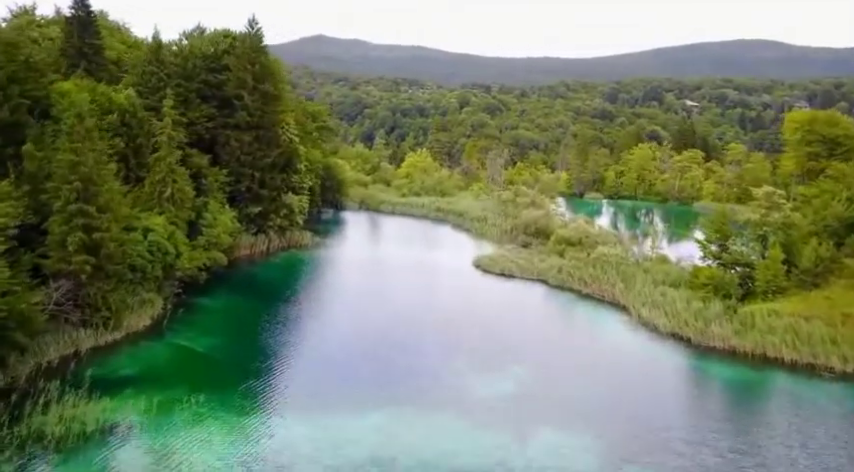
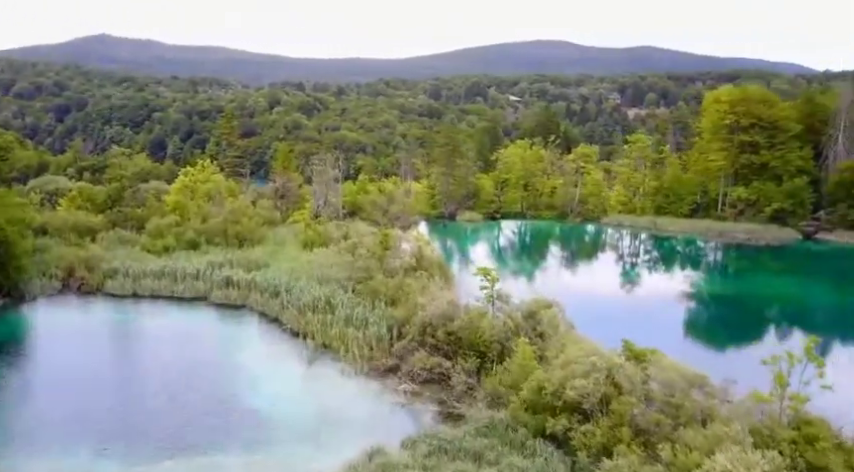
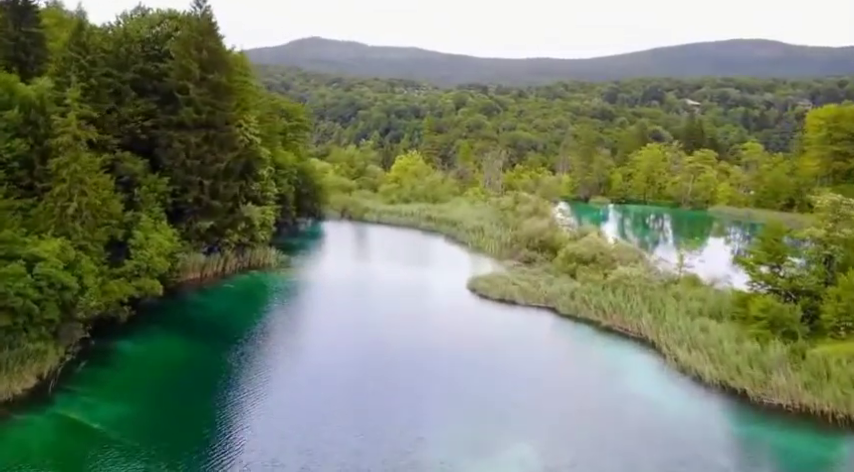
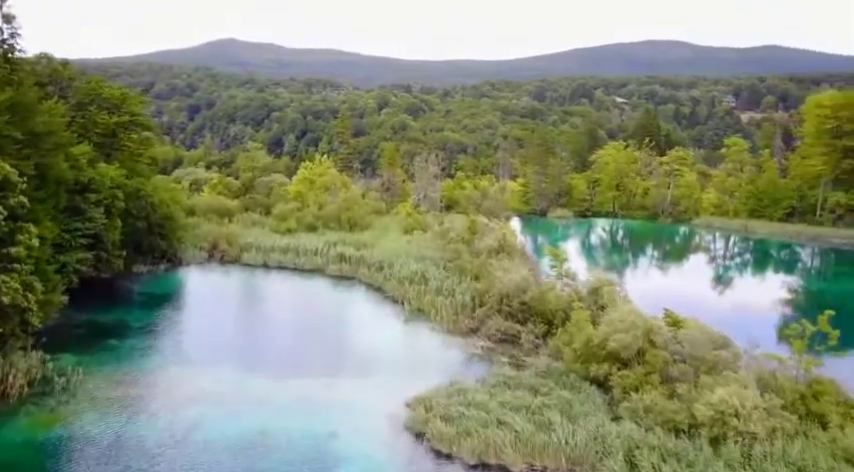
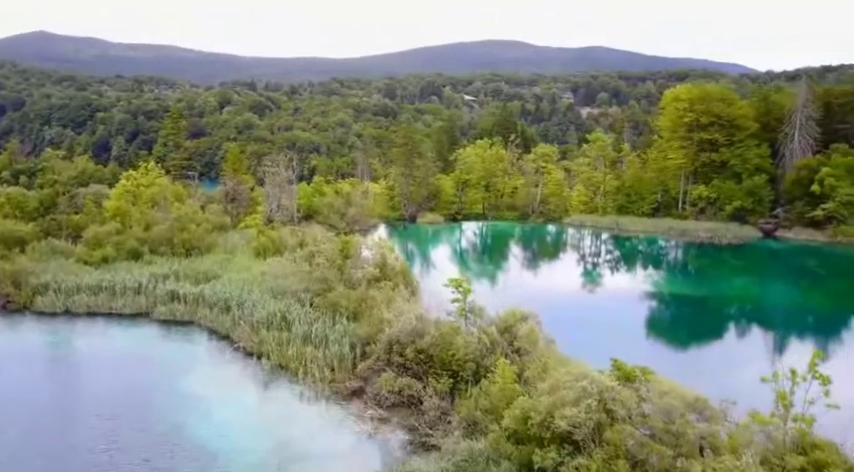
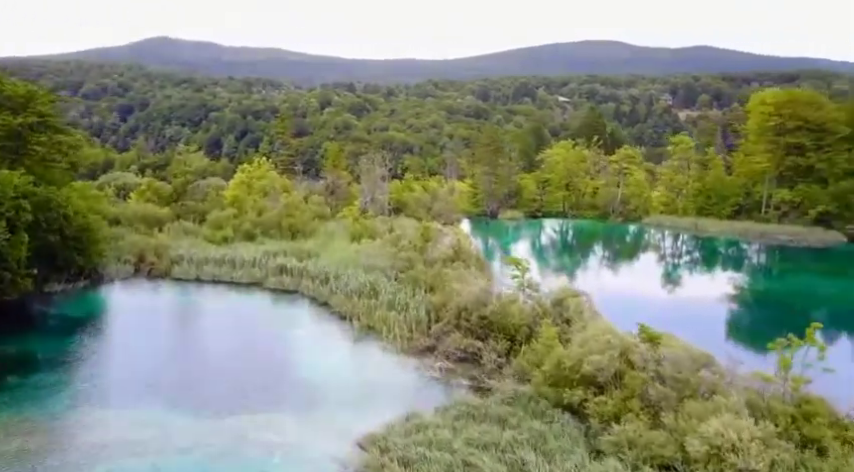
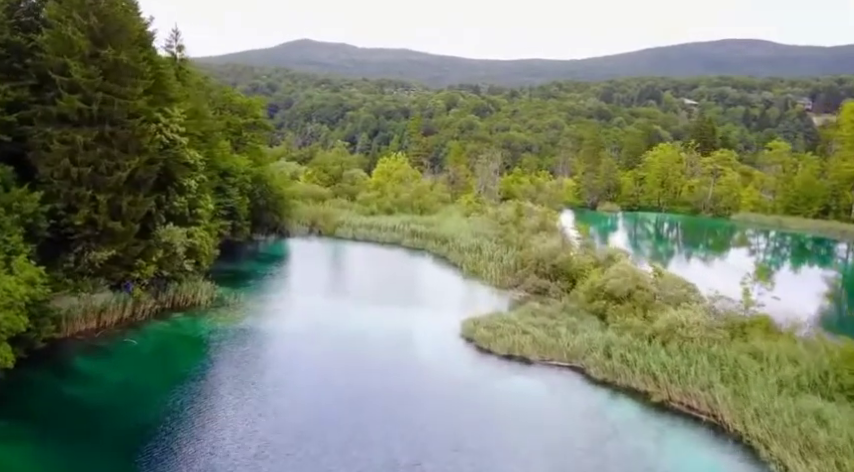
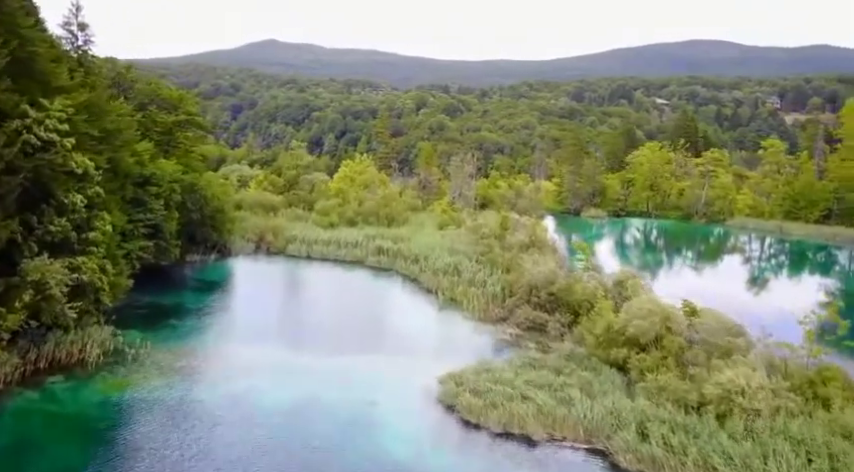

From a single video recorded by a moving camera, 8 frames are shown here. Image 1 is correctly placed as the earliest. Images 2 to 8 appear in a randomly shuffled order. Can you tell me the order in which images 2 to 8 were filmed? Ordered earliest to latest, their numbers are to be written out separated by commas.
3, 7, 8, 4, 6, 2, 5
